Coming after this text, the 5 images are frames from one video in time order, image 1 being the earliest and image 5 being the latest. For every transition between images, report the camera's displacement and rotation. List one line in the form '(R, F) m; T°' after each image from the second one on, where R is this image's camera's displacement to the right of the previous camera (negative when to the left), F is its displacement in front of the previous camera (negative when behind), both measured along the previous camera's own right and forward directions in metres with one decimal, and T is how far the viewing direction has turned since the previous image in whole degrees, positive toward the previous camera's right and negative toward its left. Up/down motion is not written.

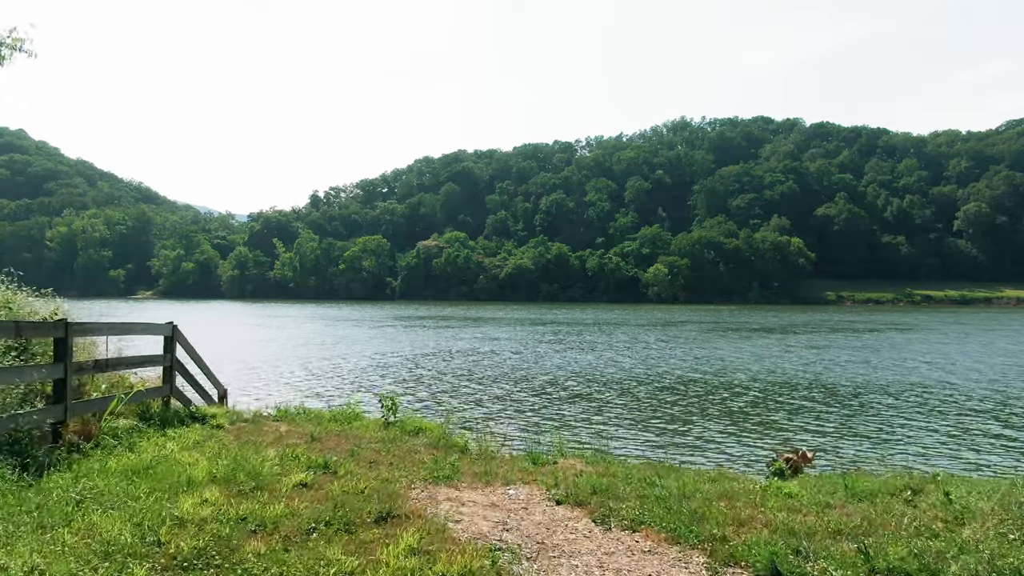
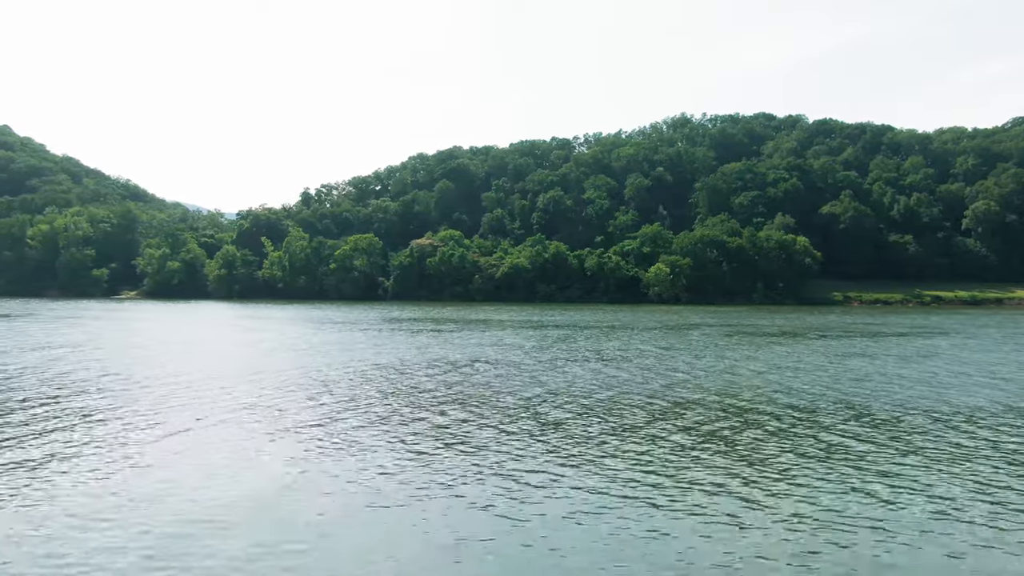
(0.0, +4.1) m; 0°
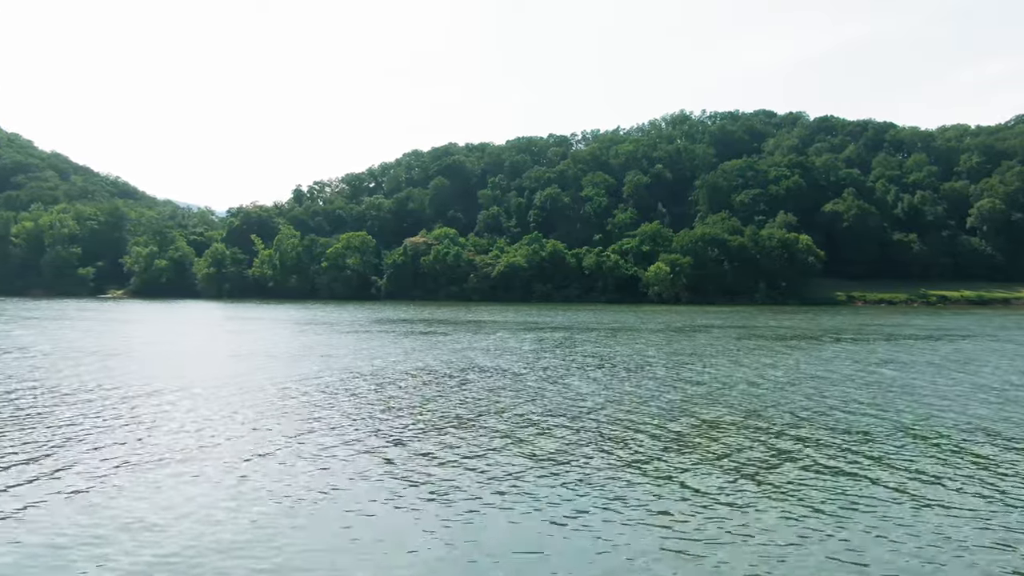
(+0.1, +3.0) m; 0°
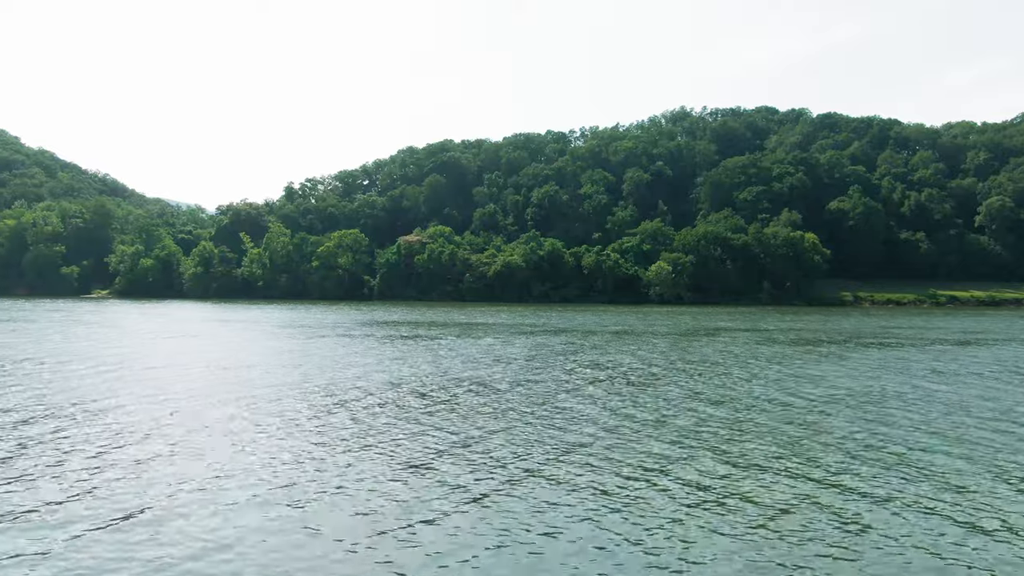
(+0.1, +3.6) m; 0°
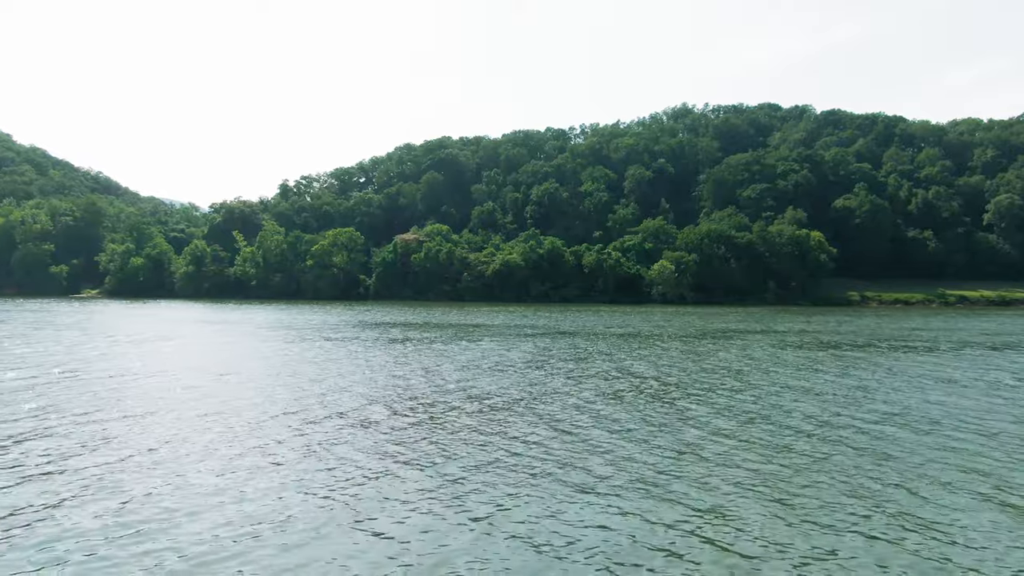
(0.0, +2.7) m; 0°
